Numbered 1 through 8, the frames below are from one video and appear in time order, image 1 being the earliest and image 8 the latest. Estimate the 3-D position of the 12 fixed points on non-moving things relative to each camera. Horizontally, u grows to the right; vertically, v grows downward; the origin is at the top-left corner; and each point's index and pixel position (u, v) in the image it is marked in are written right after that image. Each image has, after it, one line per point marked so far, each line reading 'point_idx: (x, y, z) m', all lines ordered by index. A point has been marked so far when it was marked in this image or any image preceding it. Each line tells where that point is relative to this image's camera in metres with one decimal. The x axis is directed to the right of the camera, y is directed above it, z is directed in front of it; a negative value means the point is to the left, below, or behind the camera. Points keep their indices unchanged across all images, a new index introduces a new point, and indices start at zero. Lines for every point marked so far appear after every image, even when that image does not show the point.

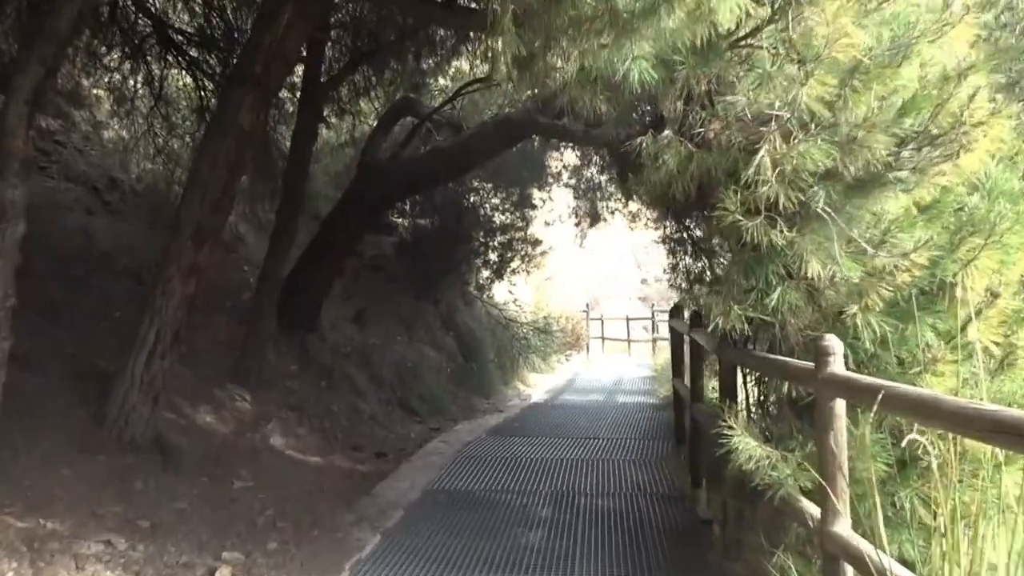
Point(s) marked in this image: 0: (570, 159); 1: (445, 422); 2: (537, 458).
0: (+0.8, +1.7, +10.3) m
1: (-0.8, -1.5, +8.7) m
2: (+0.2, -1.6, +6.9) m
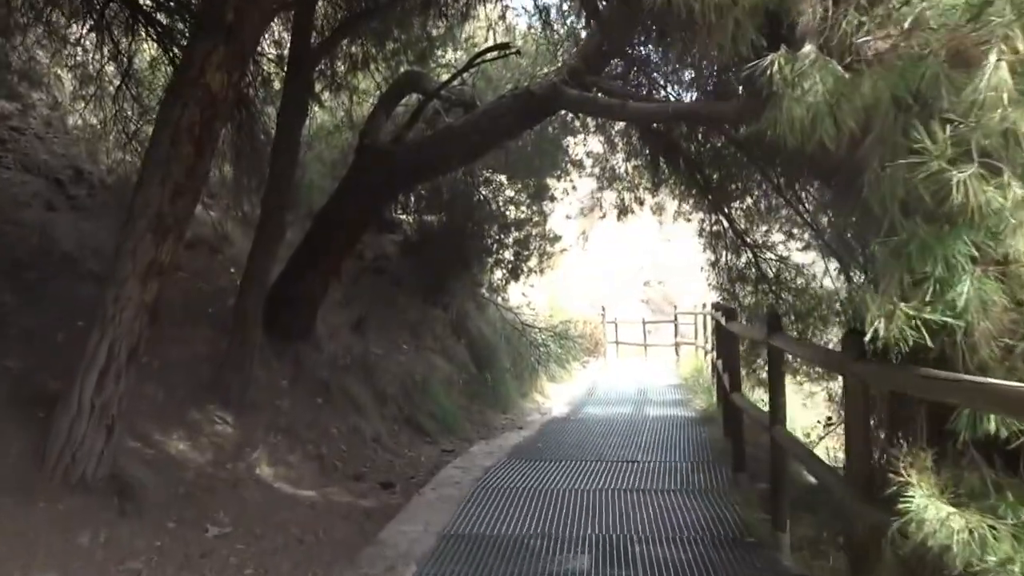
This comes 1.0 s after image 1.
0: (+1.0, +1.7, +9.3) m
1: (-0.5, -1.6, +7.7) m
2: (+0.5, -1.5, +5.9) m
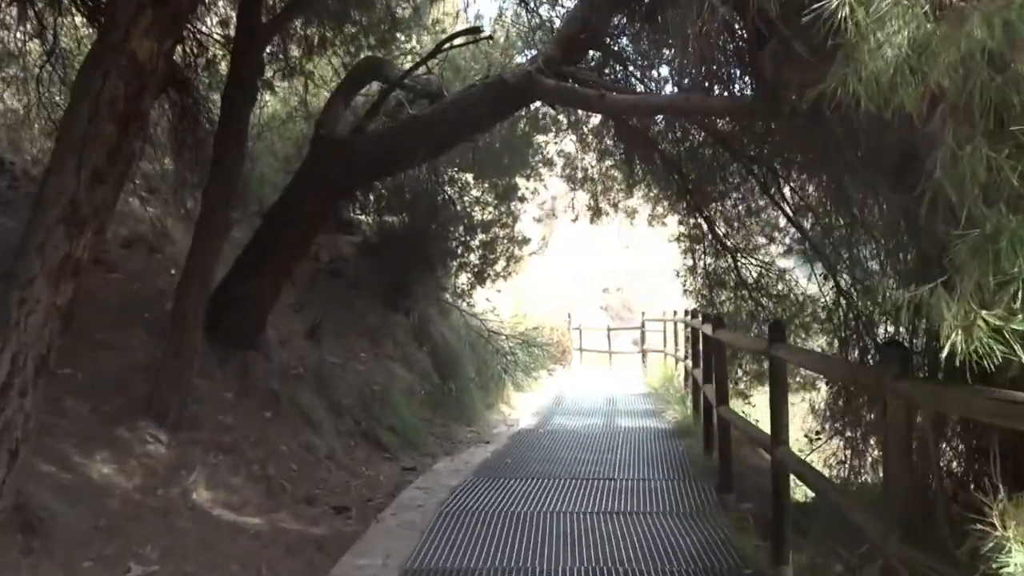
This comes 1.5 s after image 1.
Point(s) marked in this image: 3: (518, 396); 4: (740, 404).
0: (+0.6, +1.6, +8.9) m
1: (-0.9, -1.6, +7.1) m
2: (+0.2, -1.6, +5.4) m
3: (+0.1, -1.5, +10.9) m
4: (+2.6, -1.1, +7.9) m
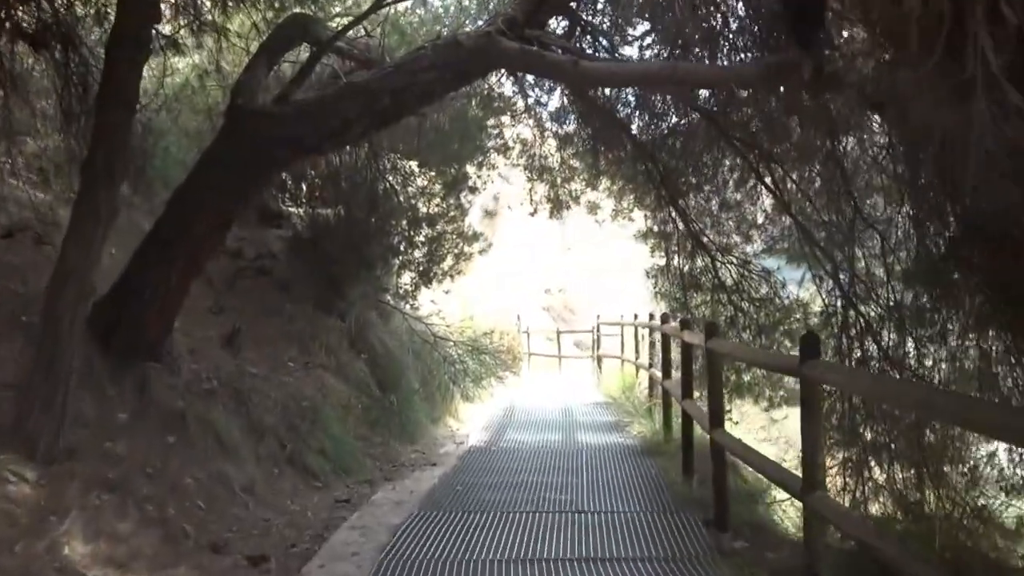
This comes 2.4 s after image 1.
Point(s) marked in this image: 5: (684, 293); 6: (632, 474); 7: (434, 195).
0: (+0.1, +1.6, +8.0) m
1: (-1.3, -1.6, +6.2) m
2: (0.0, -1.6, +4.5) m
3: (-0.6, -1.6, +10.0) m
4: (+2.1, -1.2, +7.1) m
5: (+1.6, 0.0, +7.3) m
6: (+1.0, -1.6, +6.5) m
7: (-0.9, +1.0, +8.5) m
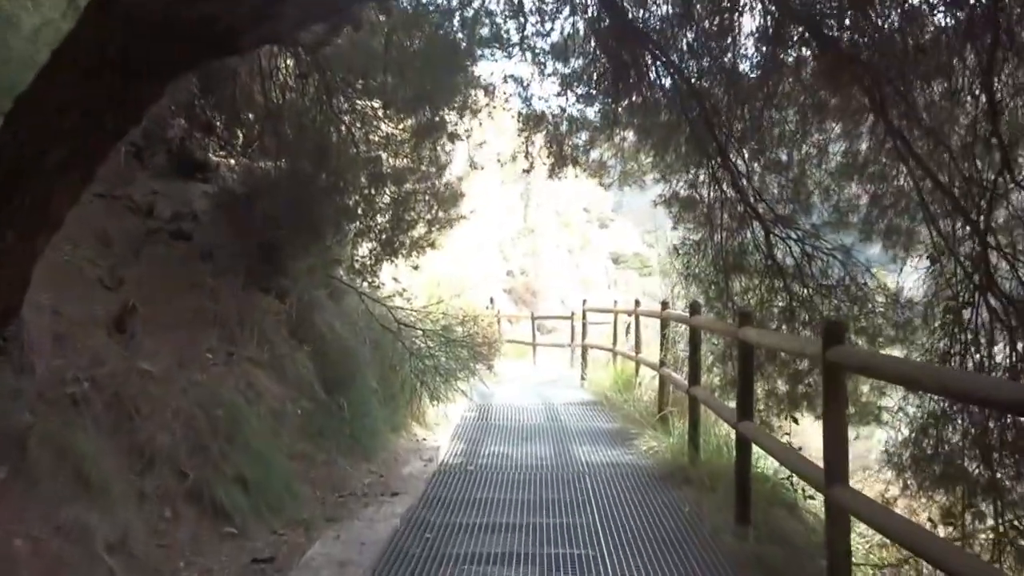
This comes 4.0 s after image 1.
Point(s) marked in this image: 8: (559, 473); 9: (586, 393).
0: (0.0, +1.8, +6.3) m
1: (-1.3, -1.4, +4.5) m
2: (0.0, -1.5, +2.8) m
3: (-0.9, -1.3, +8.3) m
4: (+2.0, -1.0, +5.6) m
5: (+1.6, +0.1, +5.7) m
6: (+0.9, -1.5, +4.9) m
7: (-1.0, +1.2, +6.8) m
8: (+0.3, -1.5, +6.1) m
9: (+1.0, -1.4, +10.4) m
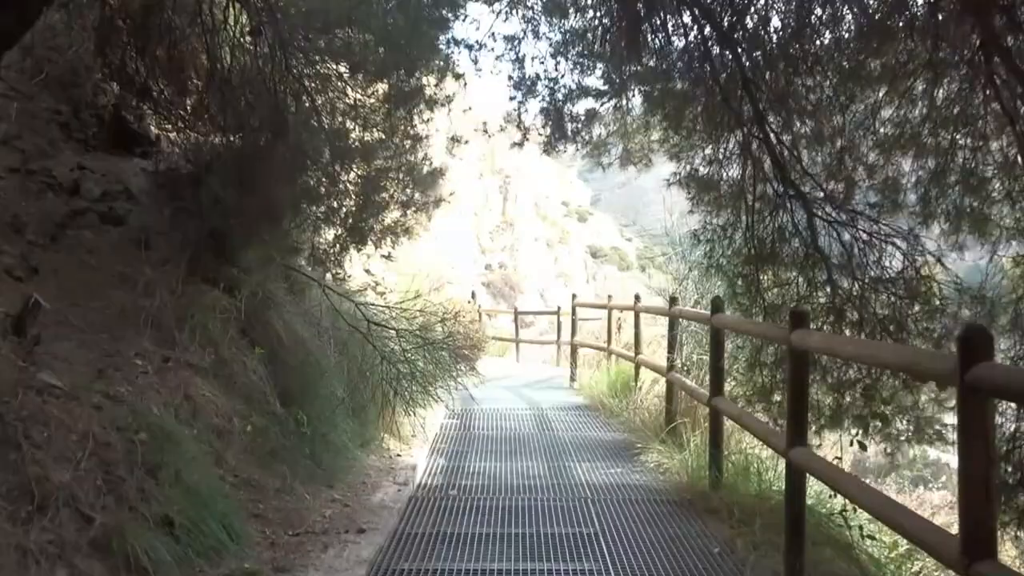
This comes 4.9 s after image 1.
0: (0.0, +1.9, +5.3) m
1: (-1.3, -1.4, +3.5) m
2: (0.0, -1.5, +1.9) m
3: (-1.0, -1.2, +7.4) m
4: (+1.9, -1.0, +4.8) m
5: (+1.5, +0.1, +4.8) m
6: (+0.9, -1.4, +4.1) m
7: (-1.1, +1.3, +5.8) m
8: (+0.3, -1.4, +5.2) m
9: (+0.8, -1.3, +9.5) m
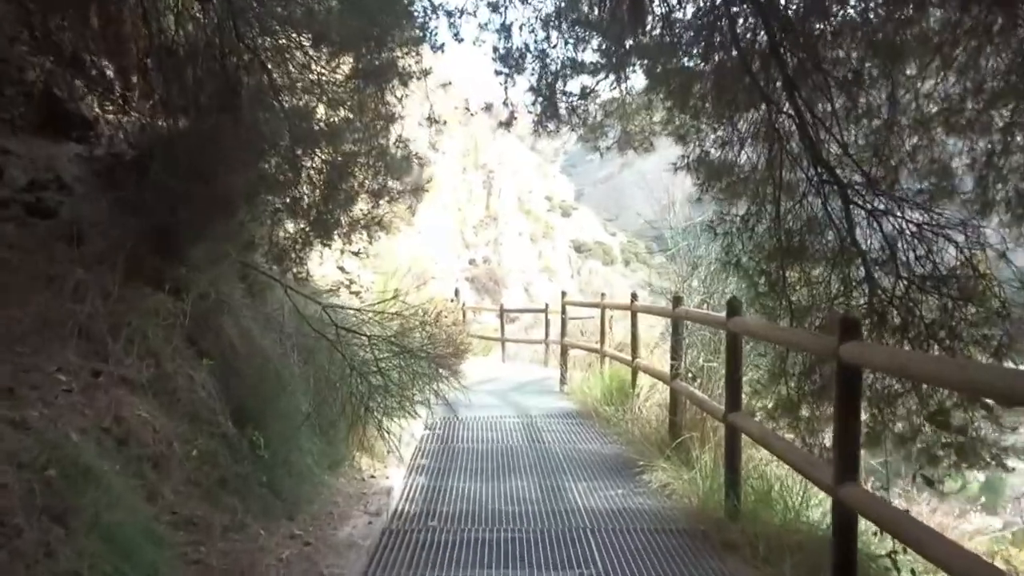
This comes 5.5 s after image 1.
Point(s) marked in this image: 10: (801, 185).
0: (-0.1, +1.9, +4.7) m
1: (-1.4, -1.4, +2.9) m
2: (0.0, -1.5, +1.3) m
3: (-1.1, -1.2, +6.7) m
4: (+1.9, -1.0, +4.2) m
5: (+1.4, +0.1, +4.2) m
6: (+0.9, -1.4, +3.4) m
7: (-1.2, +1.3, +5.1) m
8: (+0.2, -1.4, +4.6) m
9: (+0.6, -1.3, +8.9) m
10: (+1.5, +0.6, +4.0) m
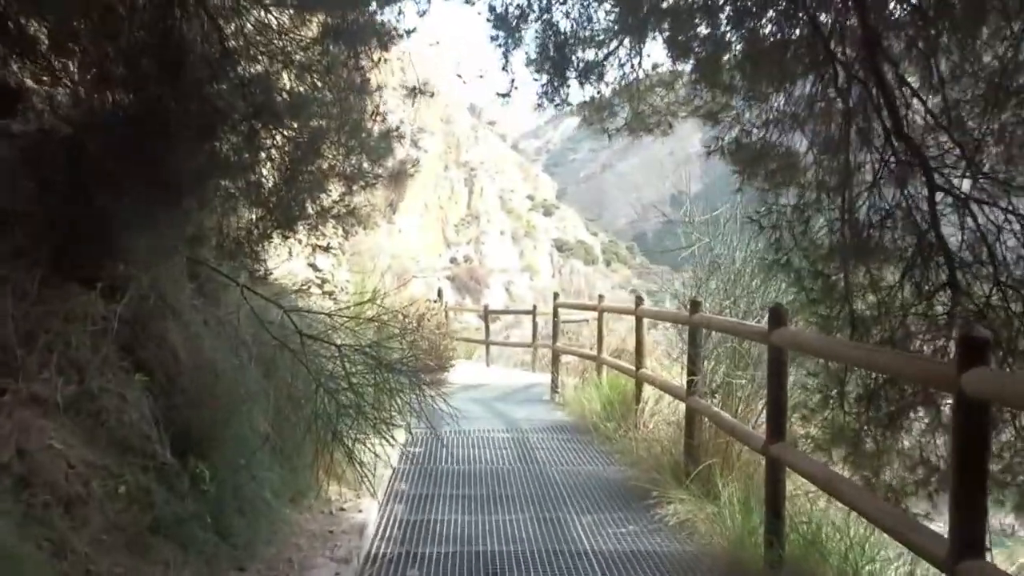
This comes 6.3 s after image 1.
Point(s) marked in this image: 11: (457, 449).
0: (-0.1, +1.9, +3.9) m
1: (-1.3, -1.4, +2.1) m
2: (+0.1, -1.5, +0.5) m
3: (-1.2, -1.2, +6.0) m
4: (+1.9, -1.0, +3.5) m
5: (+1.4, +0.1, +3.5) m
6: (+0.9, -1.4, +2.7) m
7: (-1.2, +1.3, +4.3) m
8: (+0.2, -1.4, +3.9) m
9: (+0.5, -1.3, +8.2) m
10: (+1.5, +0.5, +3.3) m
11: (-0.5, -1.3, +6.4) m
